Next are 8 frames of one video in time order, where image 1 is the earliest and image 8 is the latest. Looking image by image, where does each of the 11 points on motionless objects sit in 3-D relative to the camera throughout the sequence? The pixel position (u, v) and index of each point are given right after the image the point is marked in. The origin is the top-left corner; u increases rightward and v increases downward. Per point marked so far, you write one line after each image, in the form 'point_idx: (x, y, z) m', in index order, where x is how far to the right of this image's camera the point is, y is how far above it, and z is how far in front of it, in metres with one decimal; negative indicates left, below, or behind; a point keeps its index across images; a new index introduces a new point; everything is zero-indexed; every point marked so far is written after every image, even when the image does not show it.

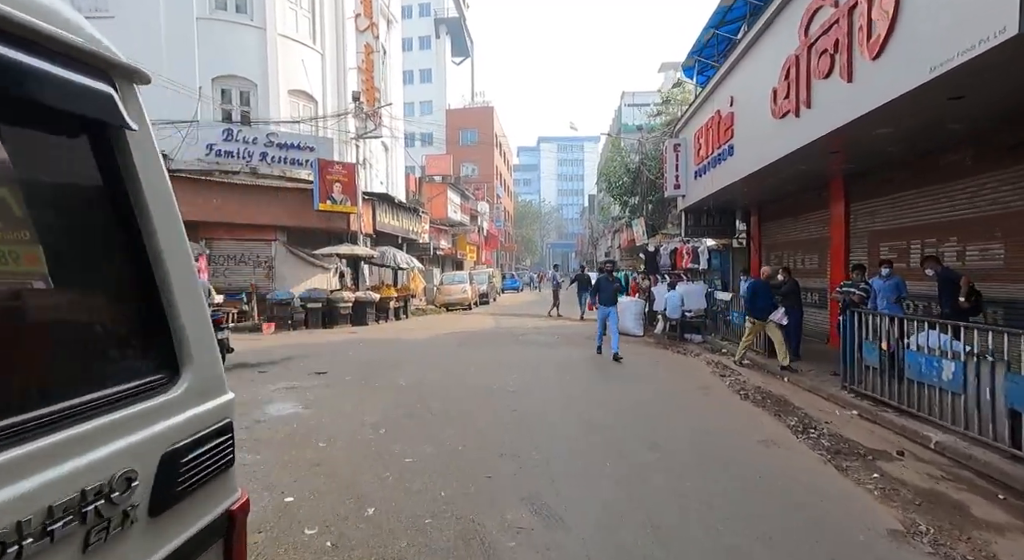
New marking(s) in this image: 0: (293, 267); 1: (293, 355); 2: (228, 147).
0: (-7.2, +0.4, +18.3) m
1: (-3.8, -1.3, +9.8) m
2: (-8.3, +3.9, +16.6) m
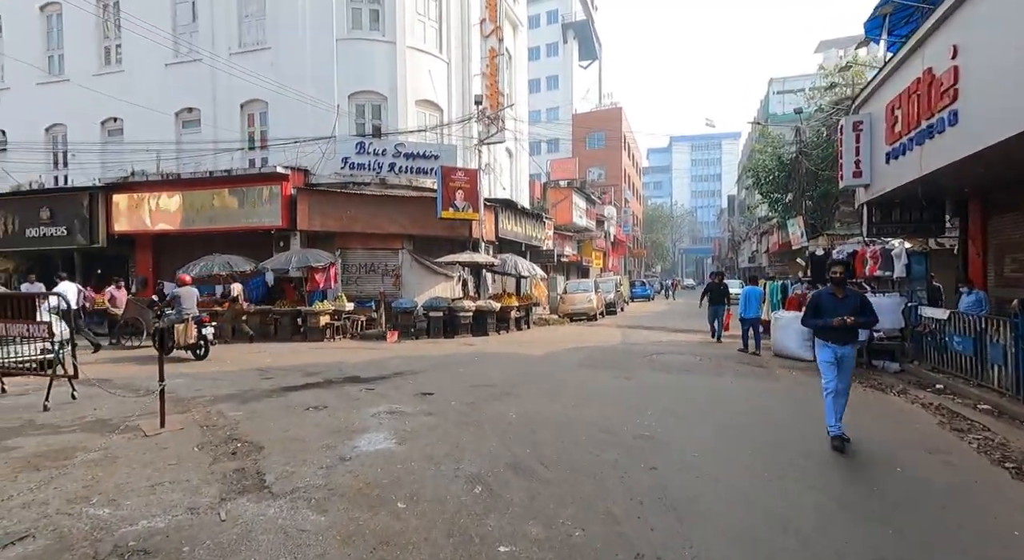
0: (-3.2, +0.1, +18.2) m
1: (-1.8, -1.5, +9.2) m
2: (-4.6, +3.6, +16.9) m
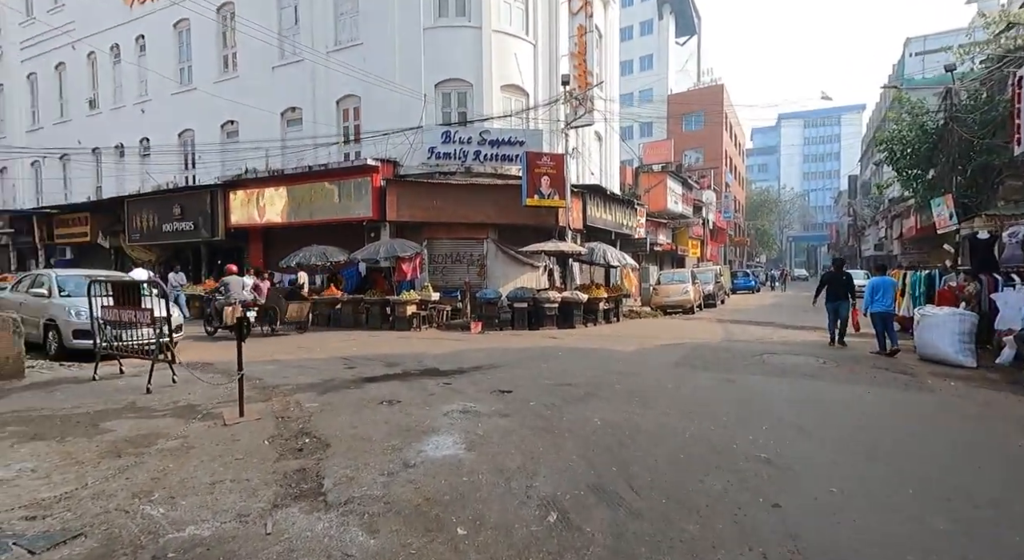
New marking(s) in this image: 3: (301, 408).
0: (-0.4, +0.5, +17.9) m
1: (-0.5, -1.3, +8.7) m
2: (-2.0, +3.9, +16.7) m
3: (-2.3, -1.4, +6.2) m
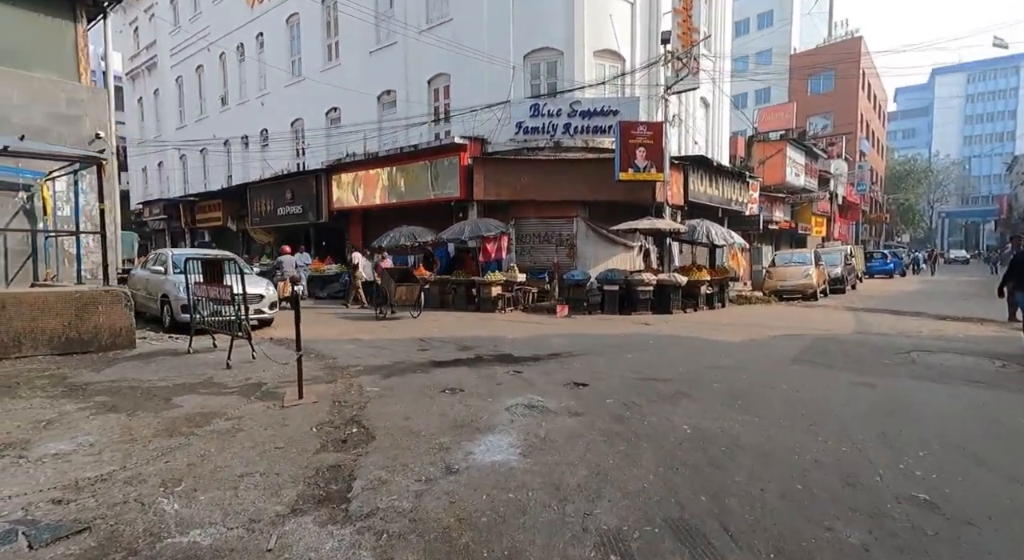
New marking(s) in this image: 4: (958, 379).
0: (+2.4, +1.0, +16.9) m
1: (+0.7, -1.0, +8.0) m
2: (+0.7, +4.5, +15.9) m
3: (-1.5, -1.1, +5.8) m
4: (+4.4, -1.0, +5.5) m
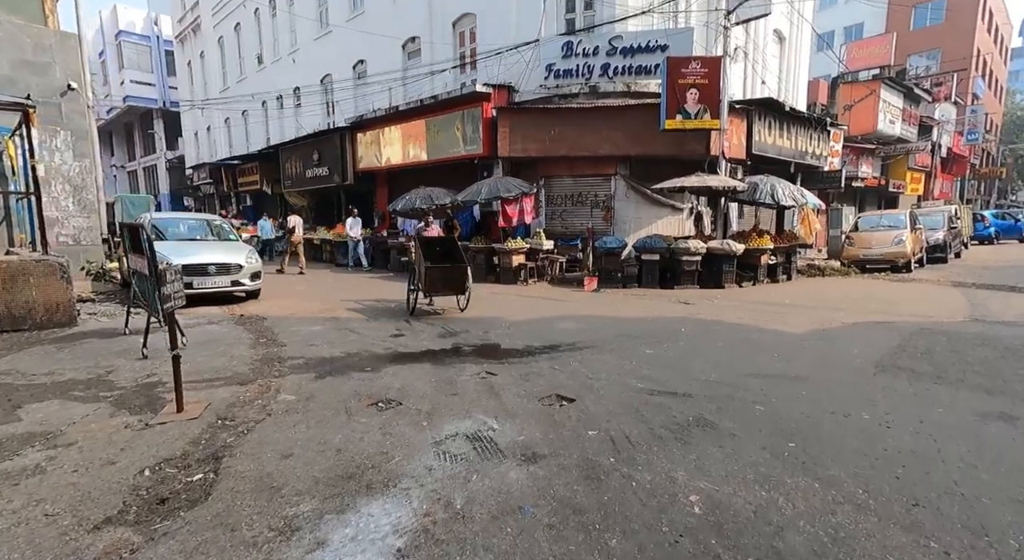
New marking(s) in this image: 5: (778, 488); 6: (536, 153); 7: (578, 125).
0: (+3.3, +1.9, +14.8) m
1: (+0.6, -0.7, +6.3) m
2: (+1.5, +5.3, +13.8) m
3: (-1.9, -0.9, +4.4) m
4: (+4.0, -0.8, +3.5) m
5: (+1.4, -1.0, +2.8) m
6: (+0.6, +3.2, +14.1) m
7: (+1.6, +3.9, +14.1) m
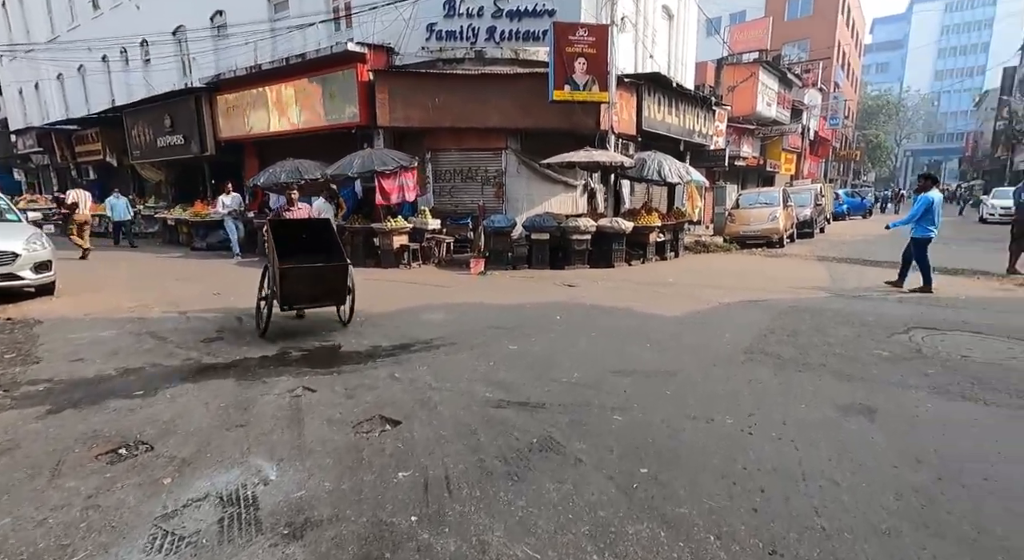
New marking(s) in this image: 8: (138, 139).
0: (+0.4, +2.4, +14.1) m
1: (-0.9, -0.5, +5.4) m
2: (-1.3, +5.7, +12.7) m
3: (-3.0, -0.9, +3.2) m
4: (+2.9, -0.8, +3.2) m
5: (+0.4, -1.0, +2.1) m
6: (-2.1, +3.7, +13.0) m
7: (-1.2, +4.3, +13.1) m
8: (-12.5, +4.8, +19.1) m
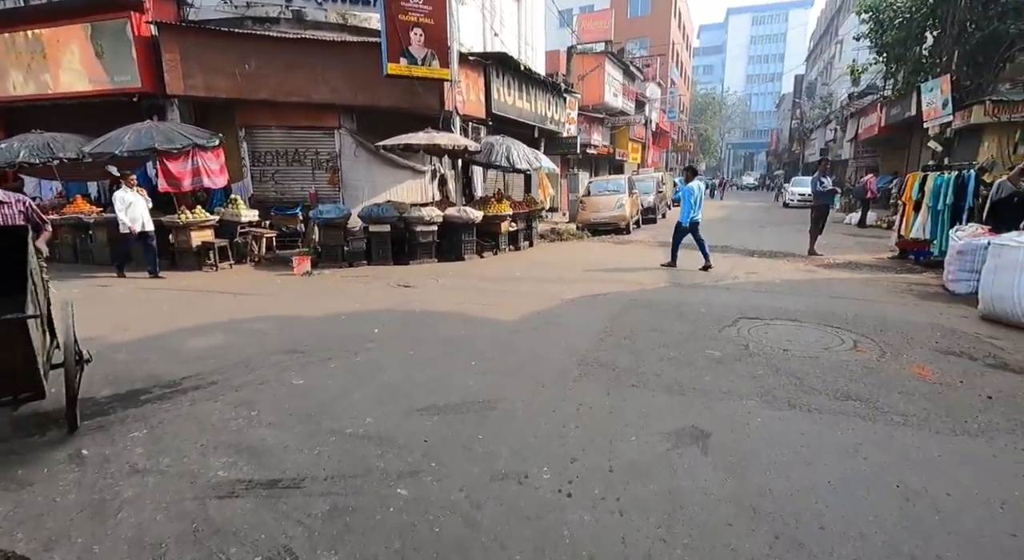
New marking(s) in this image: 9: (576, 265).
0: (-3.3, +2.5, +12.6) m
1: (-2.5, -0.7, +3.9) m
2: (-4.7, +5.7, +10.8) m
3: (-4.1, -1.2, +1.3) m
4: (+1.7, -0.9, +2.6) m
5: (-0.5, -1.2, +1.1) m
6: (-5.5, +3.6, +10.9) m
7: (-4.7, +4.3, +11.2) m
8: (-17.1, +4.6, +14.5) m
9: (+1.4, +0.3, +11.6) m
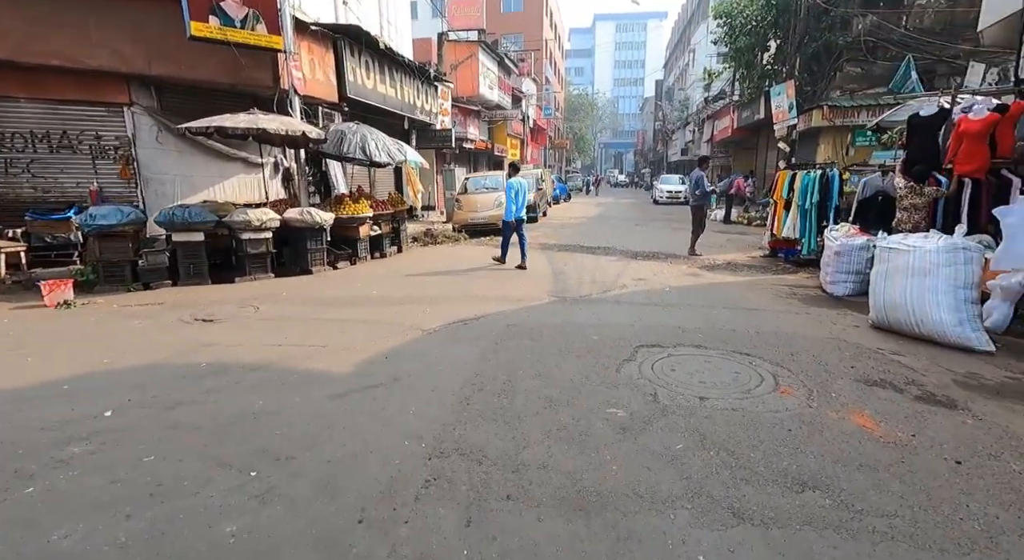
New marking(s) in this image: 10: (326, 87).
0: (-6.0, +2.1, +9.7) m
1: (-3.3, -1.1, +1.4) m
2: (-7.1, +5.3, +7.6) m
3: (-4.3, -1.7, -1.5) m
4: (+1.1, -1.2, +1.0) m
5: (-0.7, -1.6, -1.0) m
6: (-7.8, +3.2, +7.6) m
7: (-7.1, +3.9, +8.0) m
8: (-19.9, +3.8, +8.7) m
9: (-1.1, 0.0, +9.7) m
10: (-3.9, +4.0, +11.6) m
